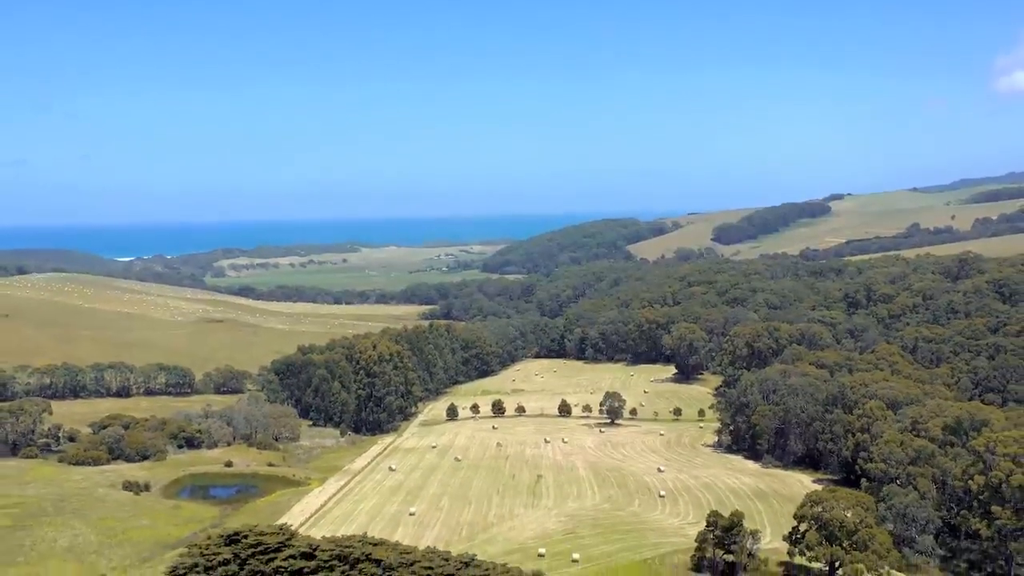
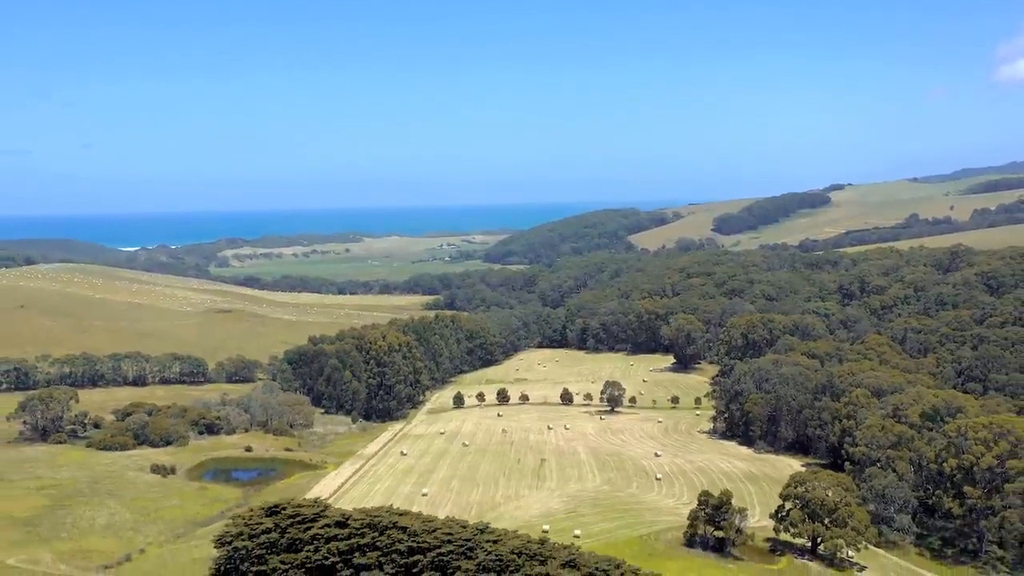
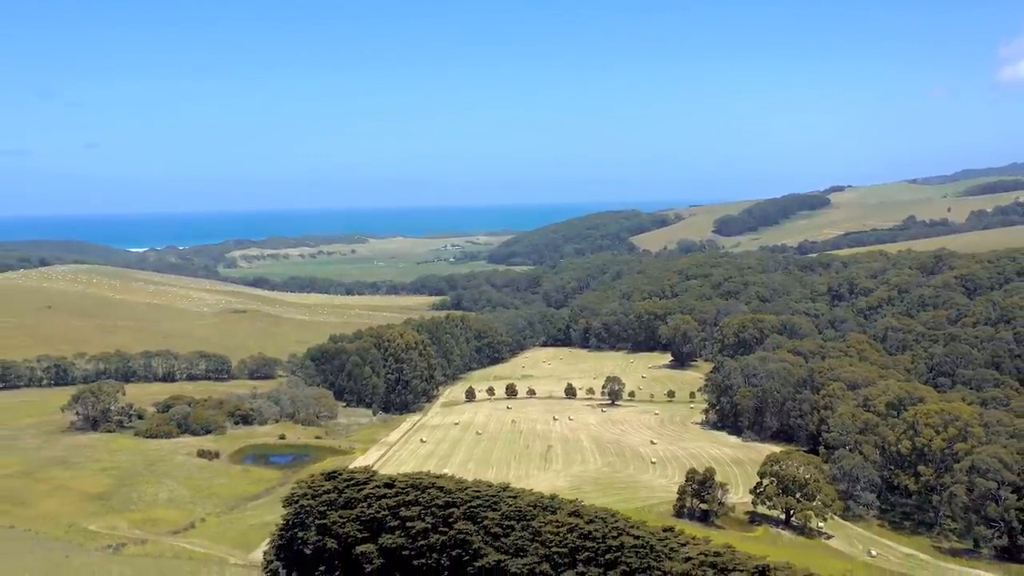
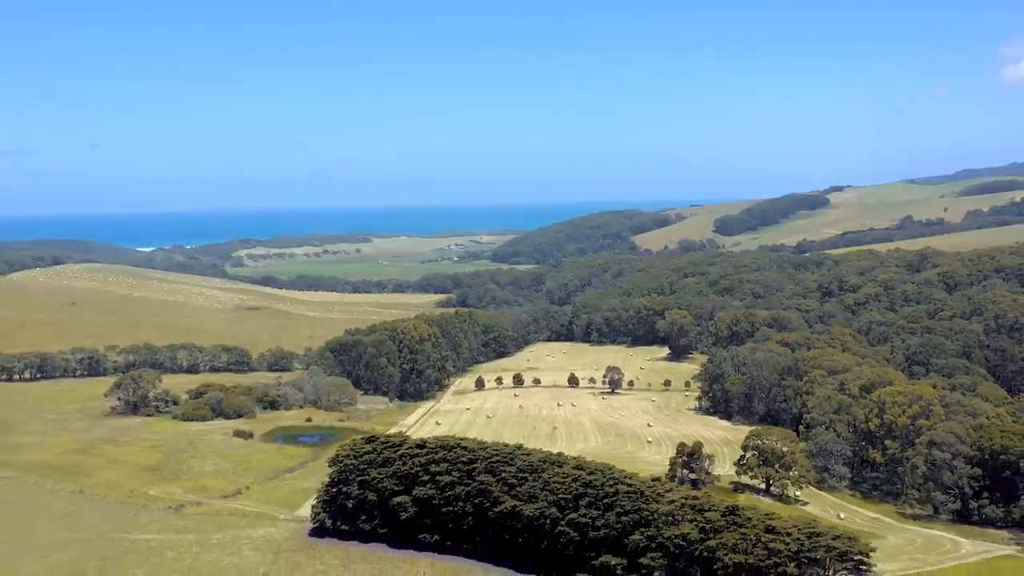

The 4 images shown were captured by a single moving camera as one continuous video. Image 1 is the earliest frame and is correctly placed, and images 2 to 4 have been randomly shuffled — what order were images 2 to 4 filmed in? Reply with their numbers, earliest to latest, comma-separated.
2, 3, 4
